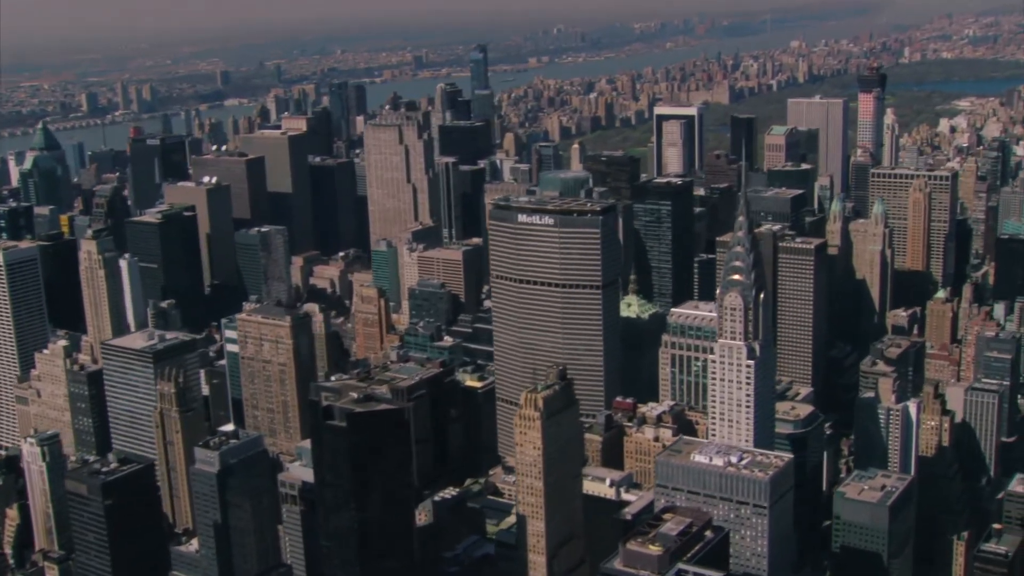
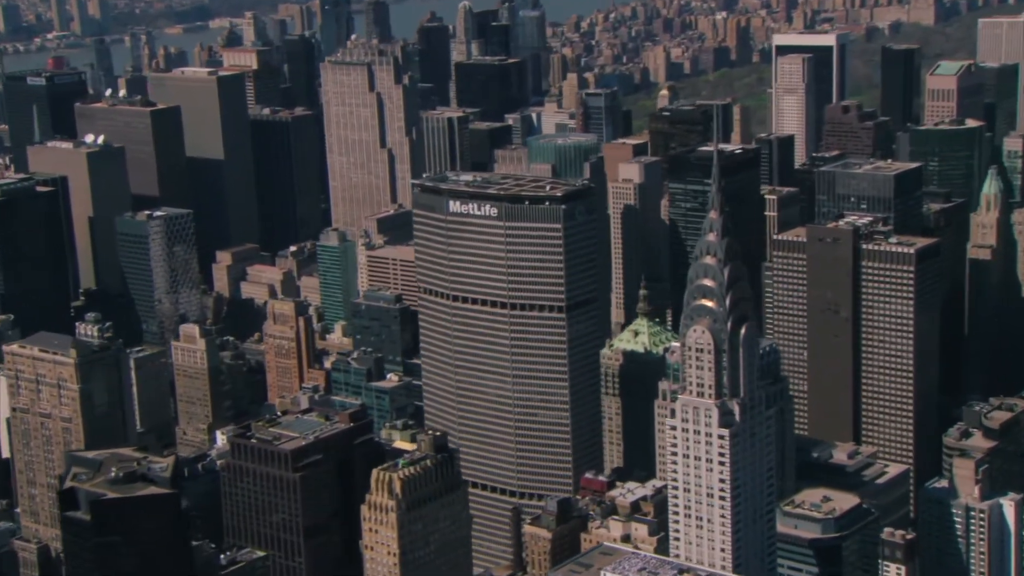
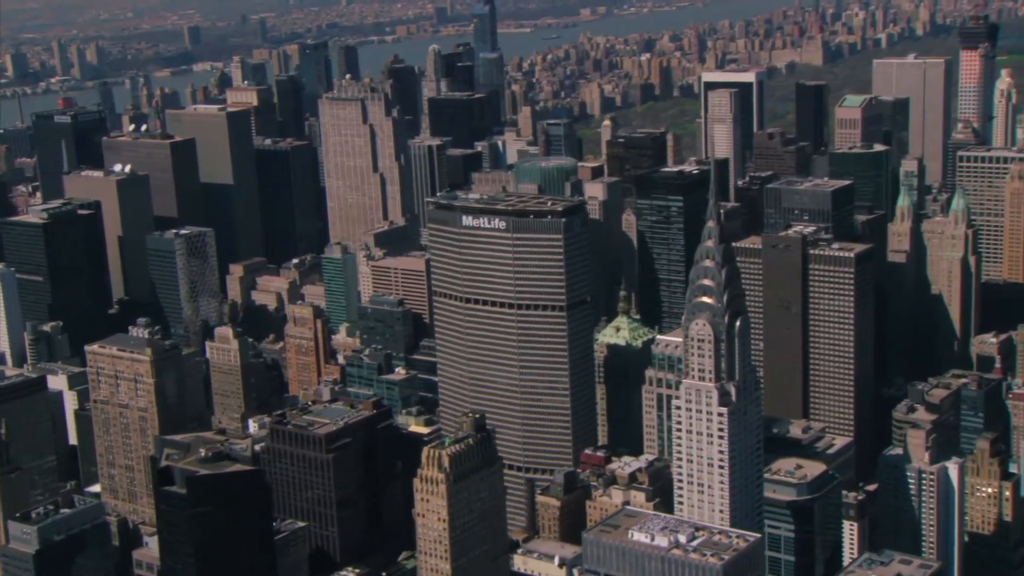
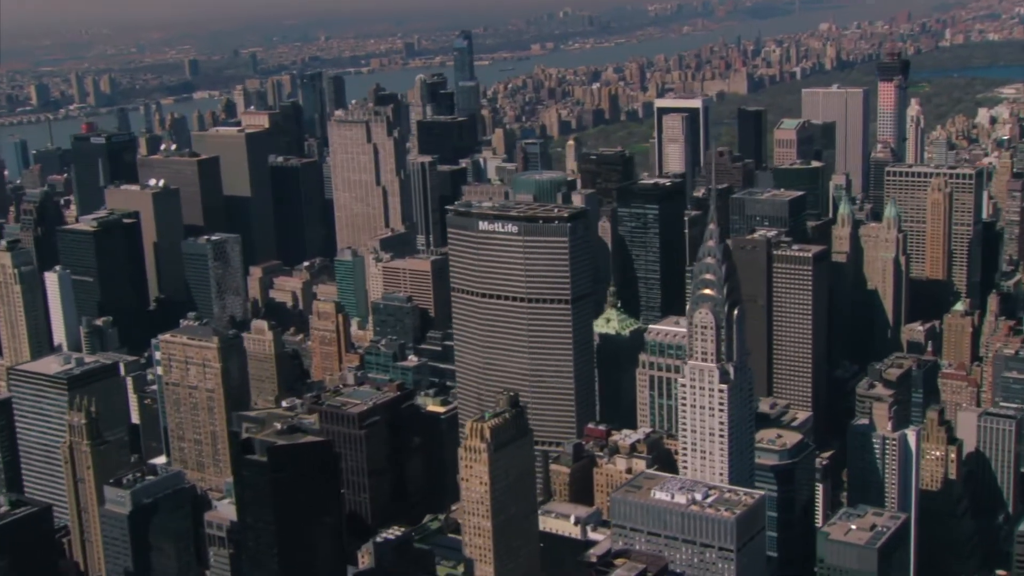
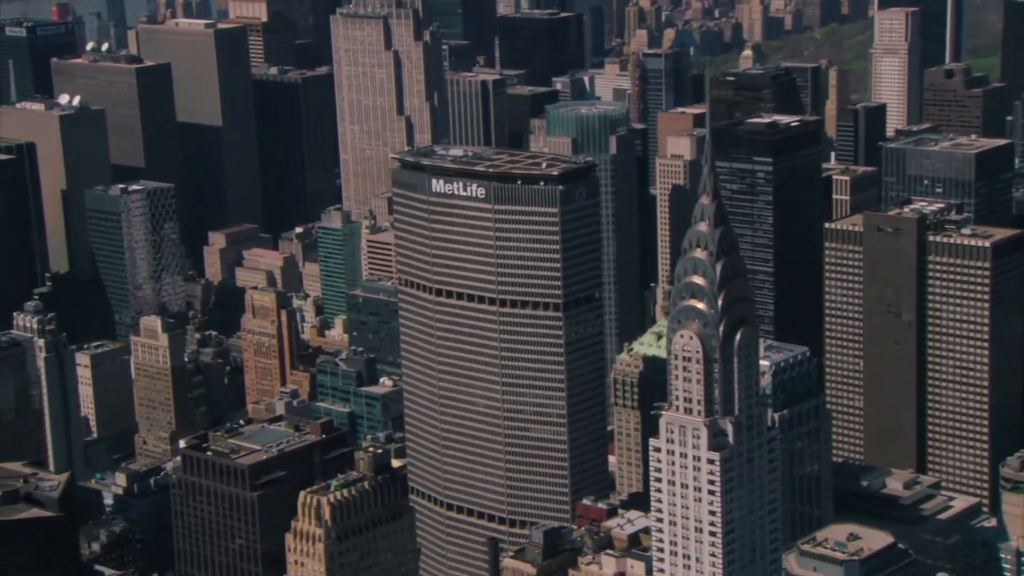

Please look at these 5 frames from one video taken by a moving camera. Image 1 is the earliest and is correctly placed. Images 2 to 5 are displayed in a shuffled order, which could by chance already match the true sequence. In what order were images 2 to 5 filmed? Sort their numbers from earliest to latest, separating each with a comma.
4, 3, 2, 5
